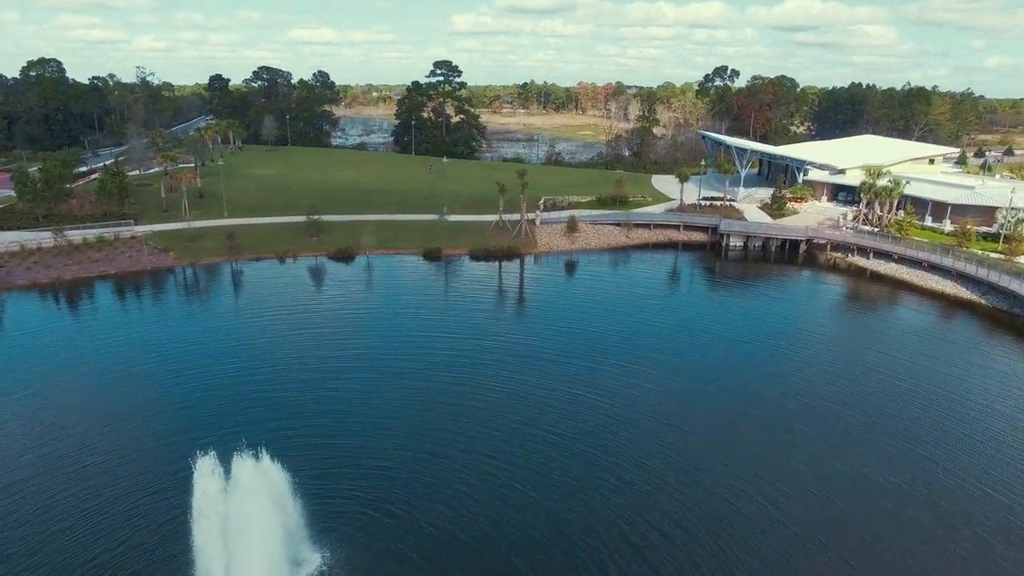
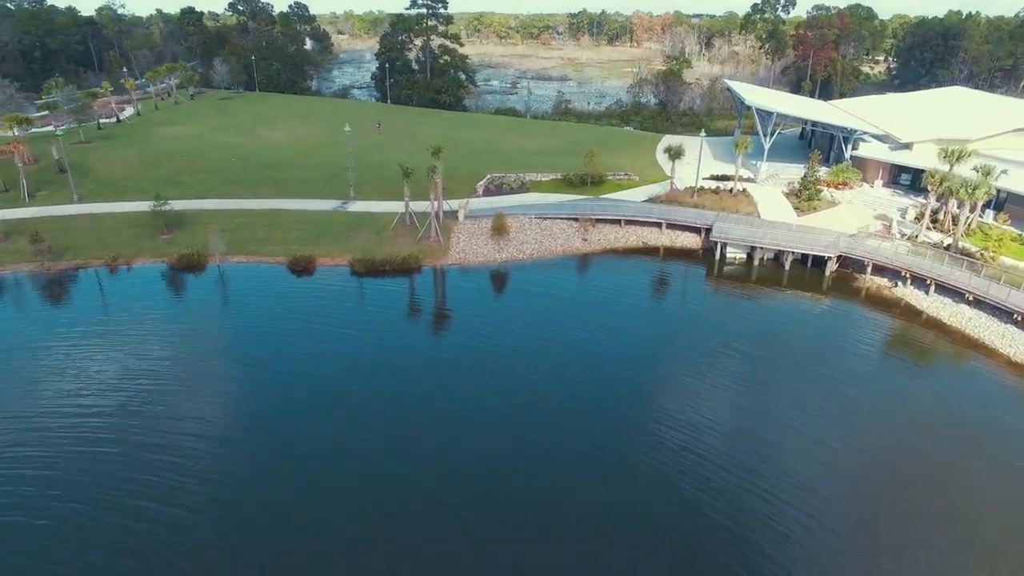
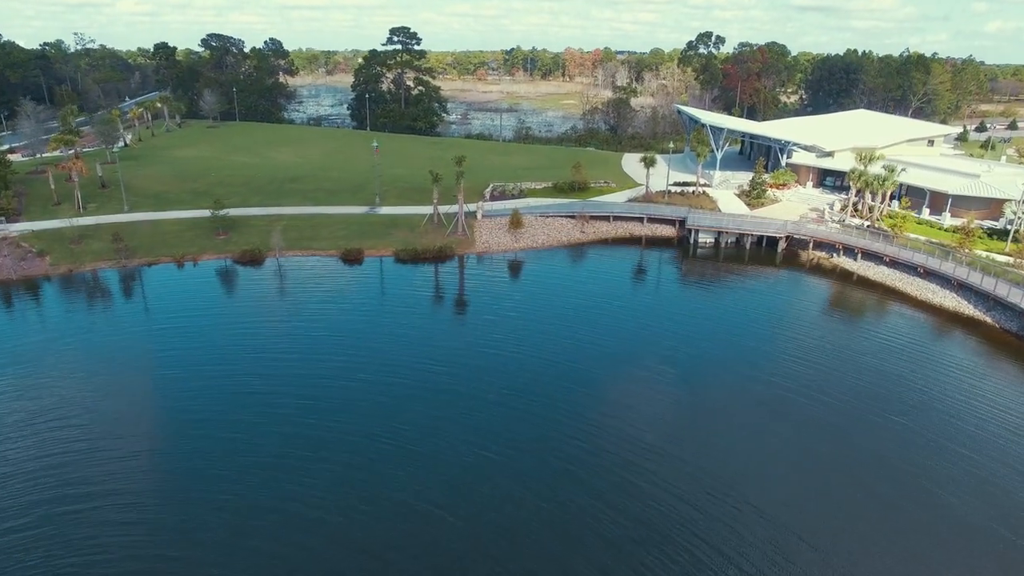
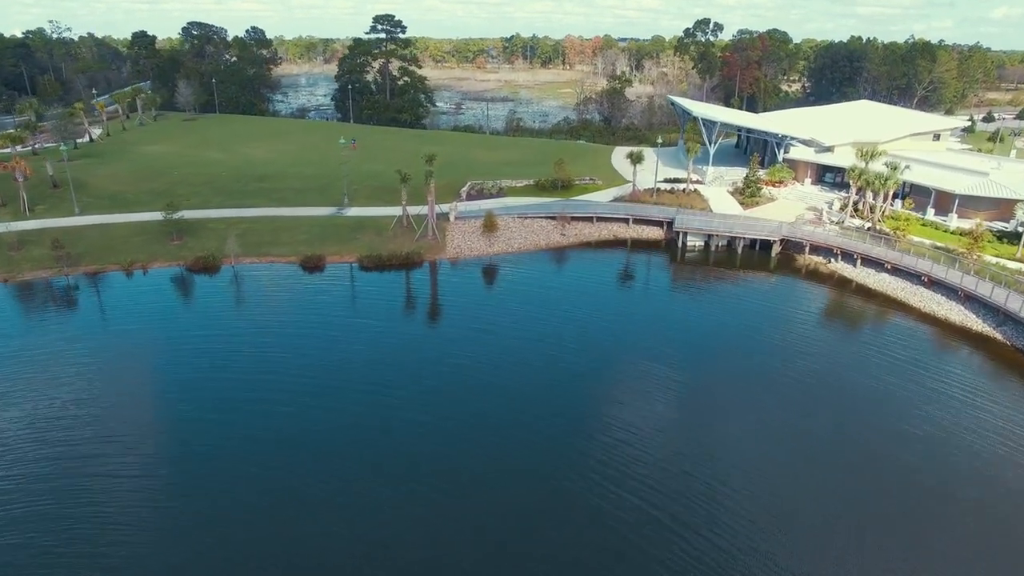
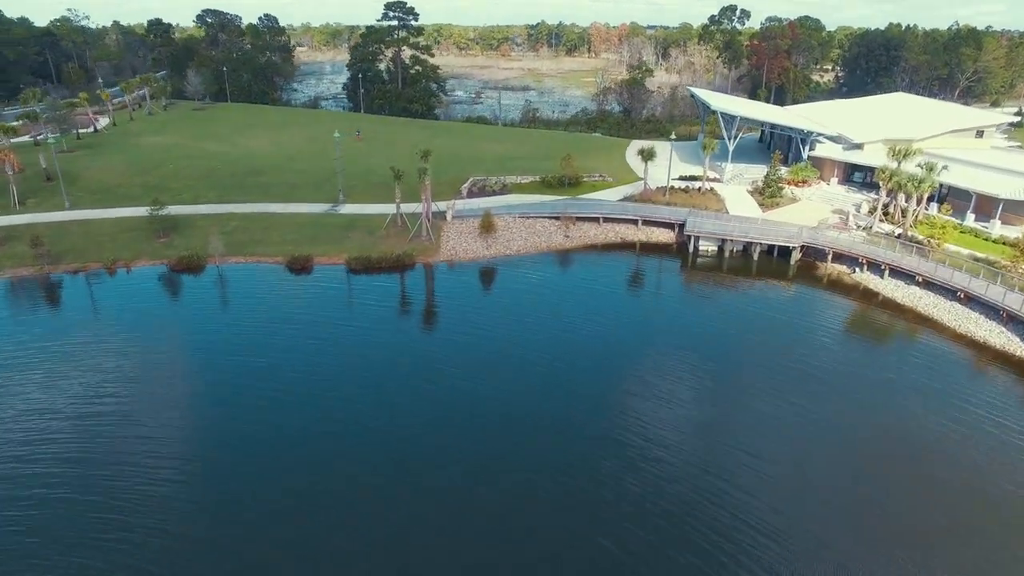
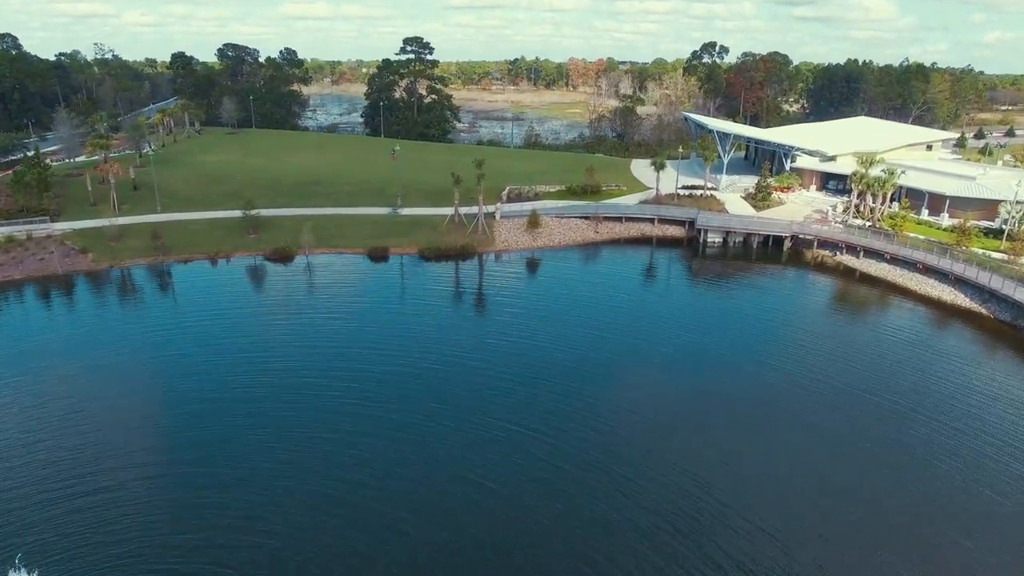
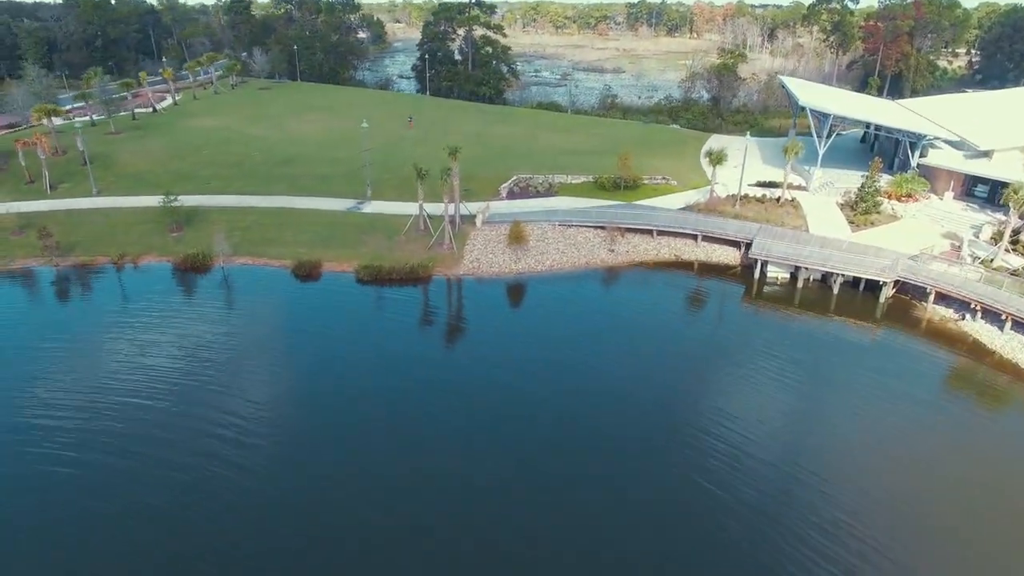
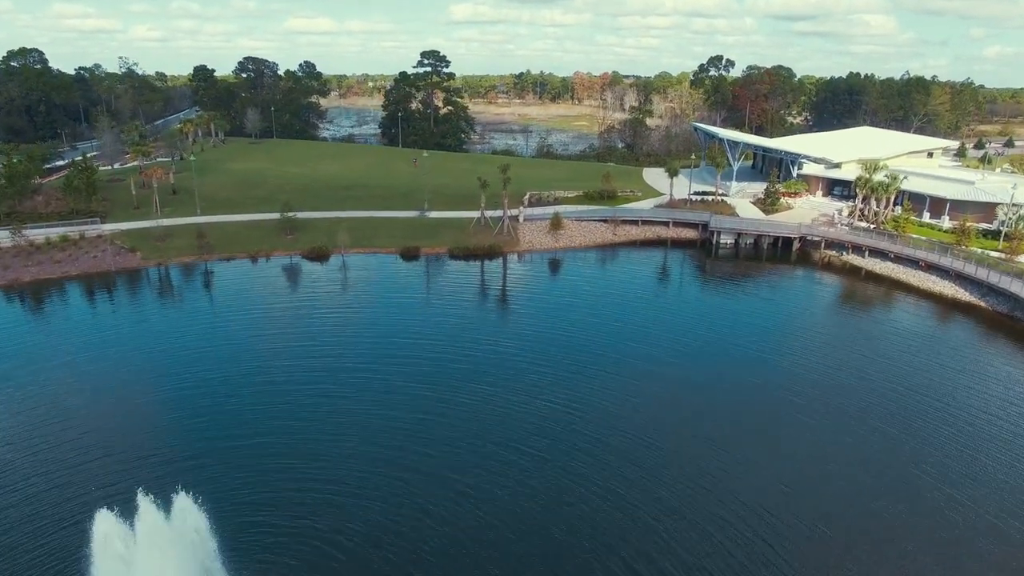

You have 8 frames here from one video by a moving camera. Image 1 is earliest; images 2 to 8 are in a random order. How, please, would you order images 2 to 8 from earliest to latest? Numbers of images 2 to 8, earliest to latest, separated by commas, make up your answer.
8, 6, 3, 4, 5, 2, 7
